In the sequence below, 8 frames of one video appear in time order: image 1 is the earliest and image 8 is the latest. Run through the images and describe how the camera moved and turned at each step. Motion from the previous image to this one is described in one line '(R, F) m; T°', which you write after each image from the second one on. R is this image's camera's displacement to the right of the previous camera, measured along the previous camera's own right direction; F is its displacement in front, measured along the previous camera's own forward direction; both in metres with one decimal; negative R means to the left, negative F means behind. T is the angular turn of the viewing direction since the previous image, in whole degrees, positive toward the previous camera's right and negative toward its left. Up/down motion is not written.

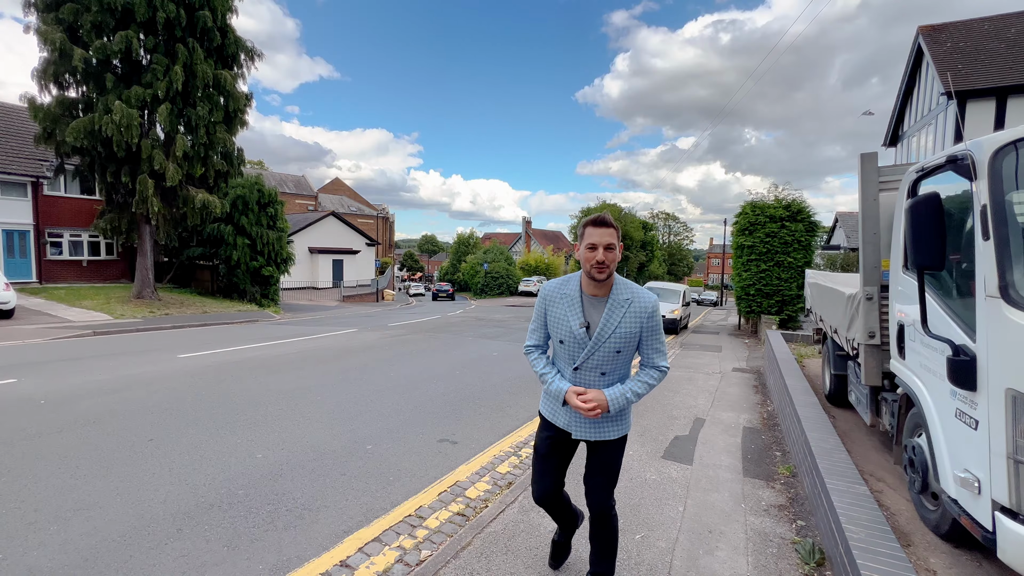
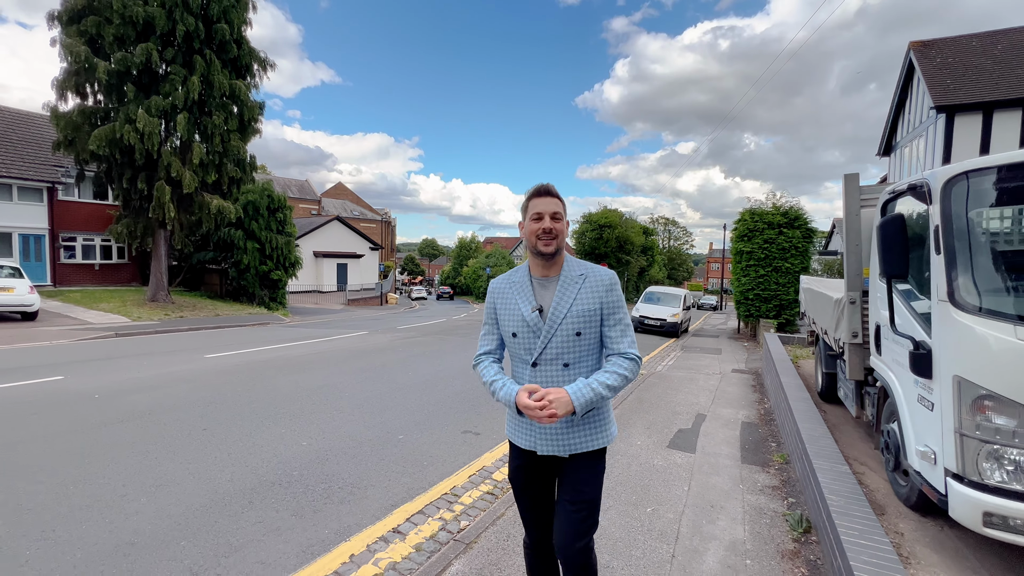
(-0.2, -0.5) m; 0°
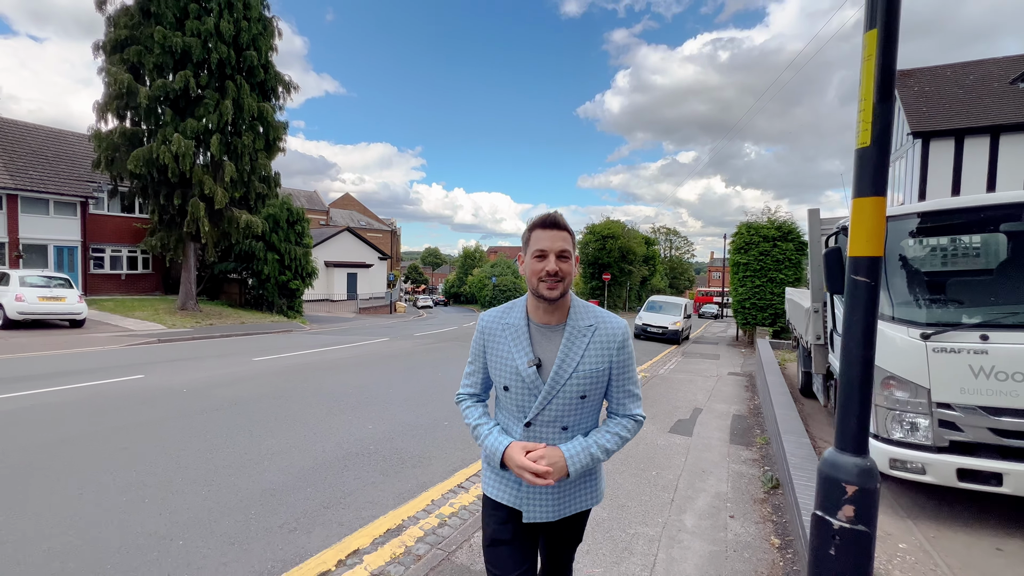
(-0.3, -1.0) m; 0°
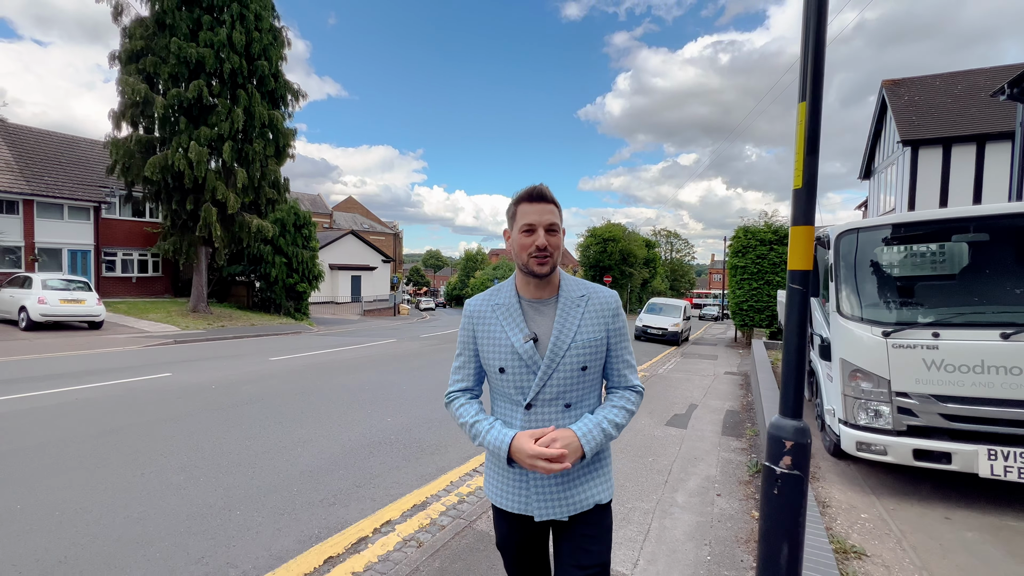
(-0.1, -0.5) m; 0°
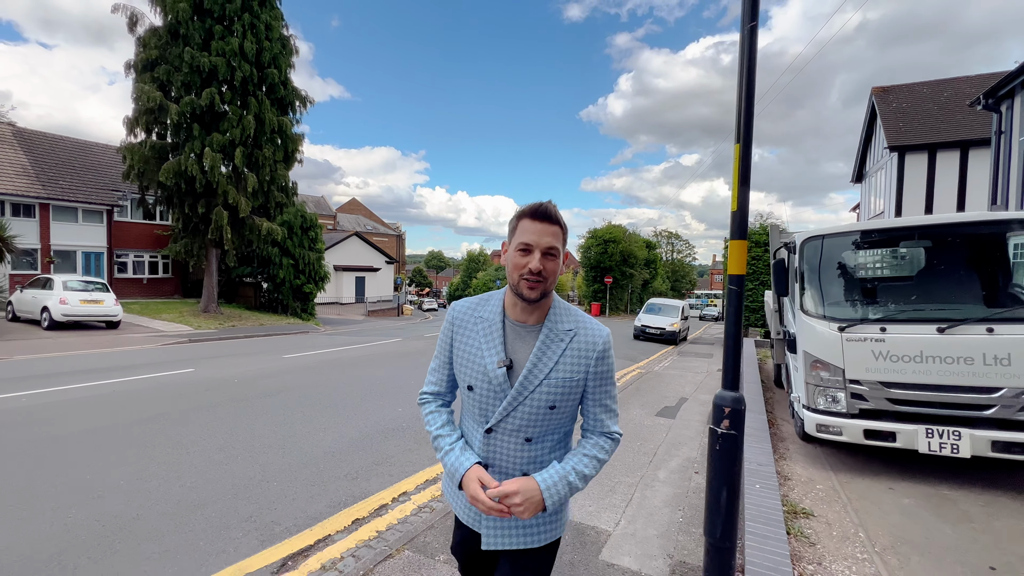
(0.0, -0.5) m; 0°
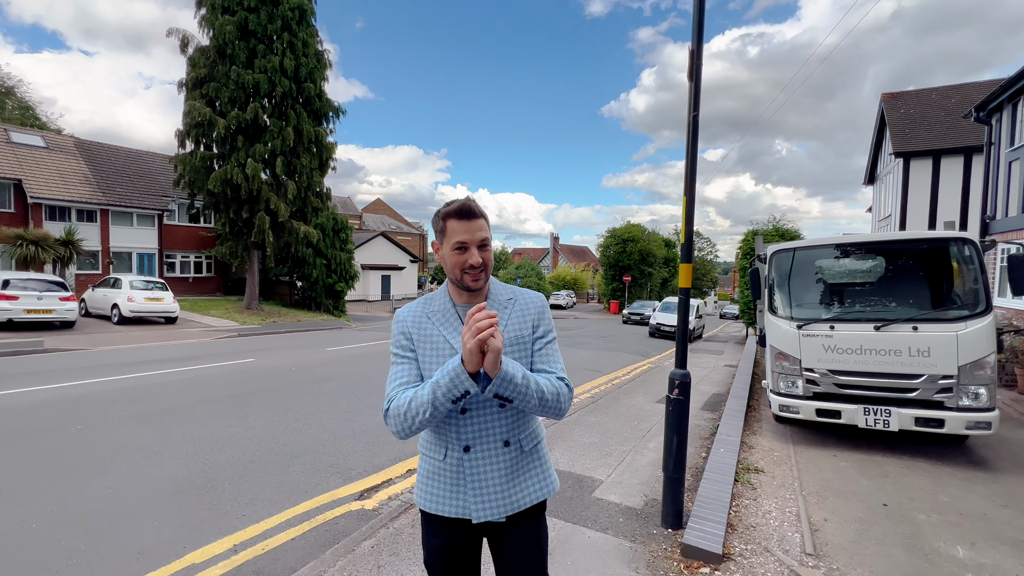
(0.0, -1.0) m; -3°
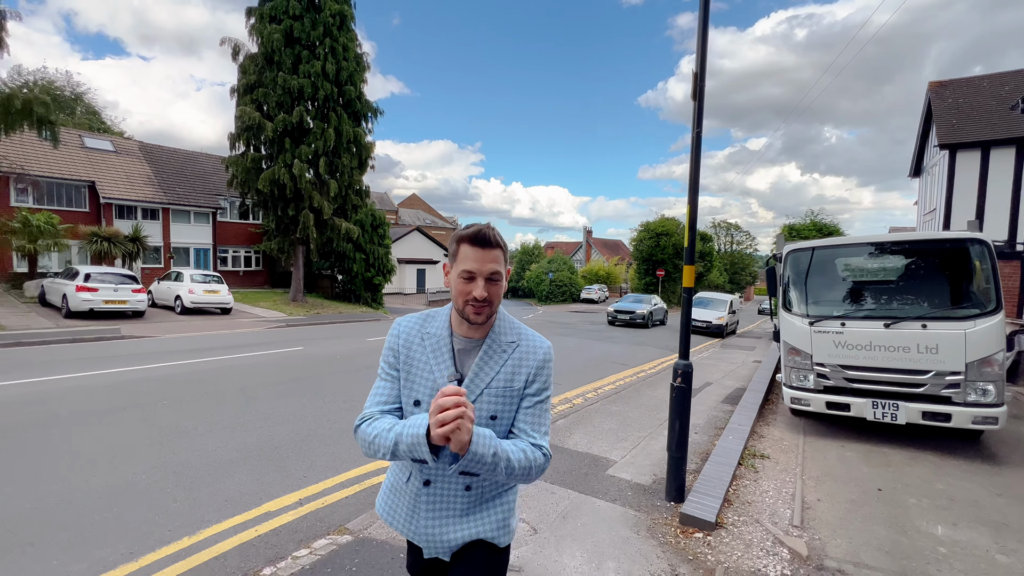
(+0.1, -0.5) m; -4°
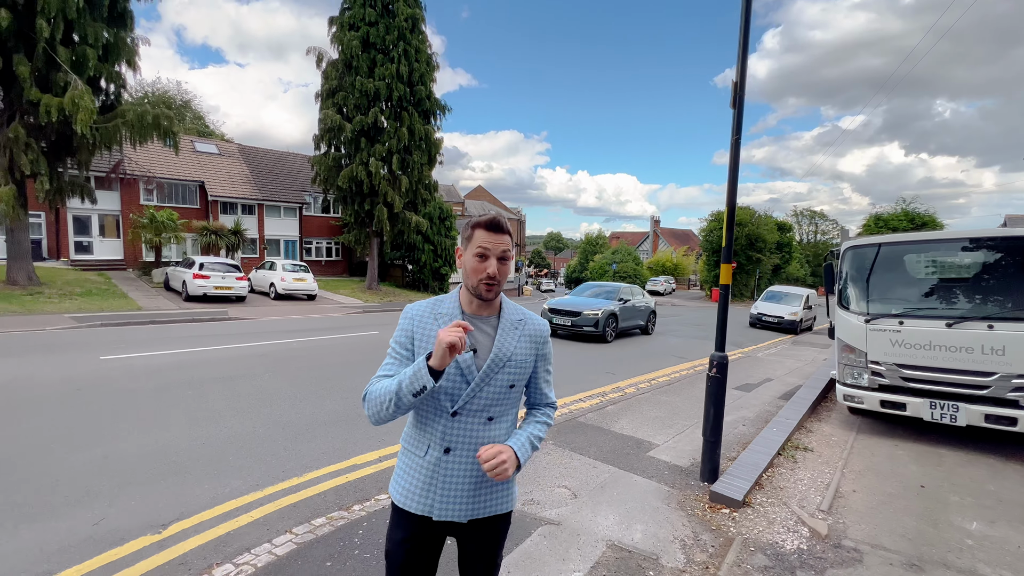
(+0.2, -0.5) m; -8°
